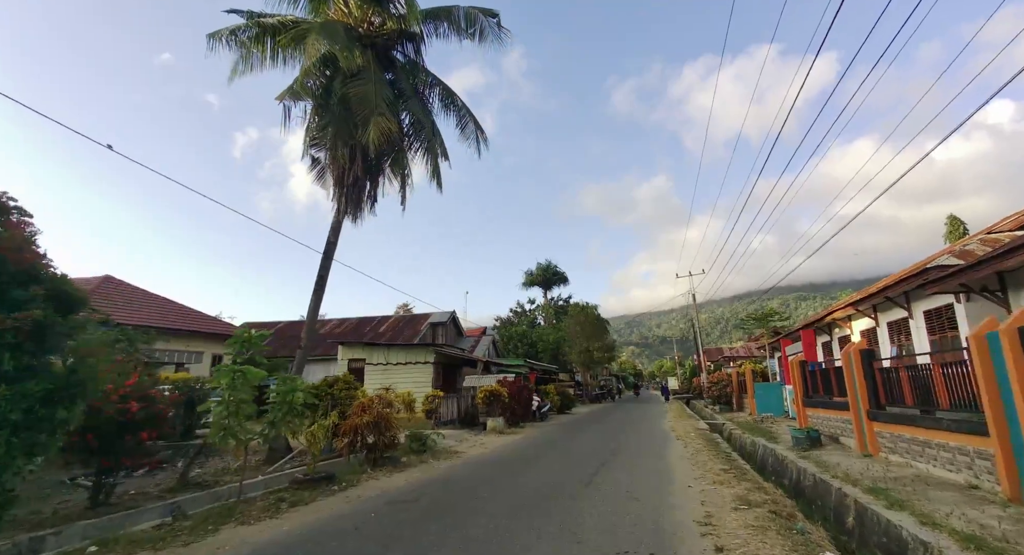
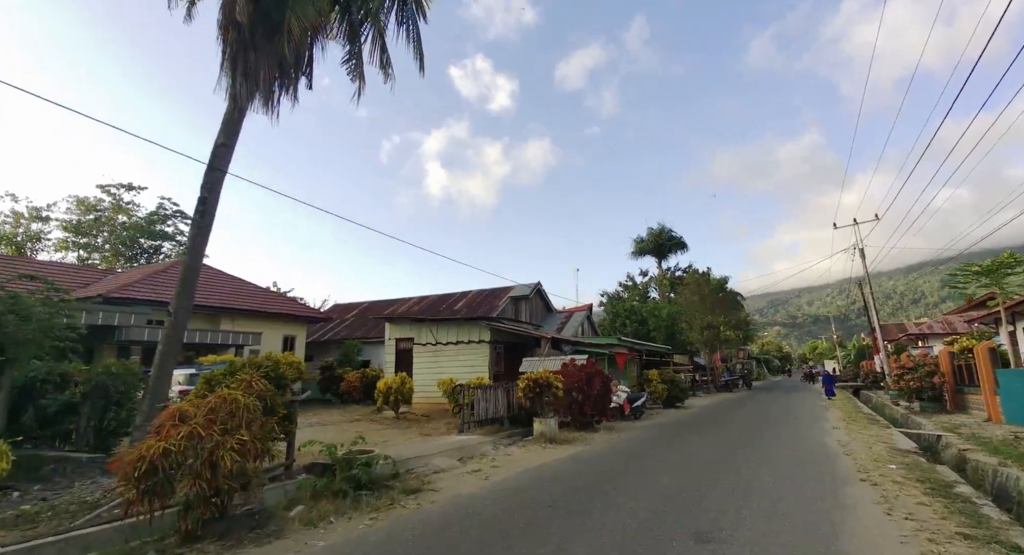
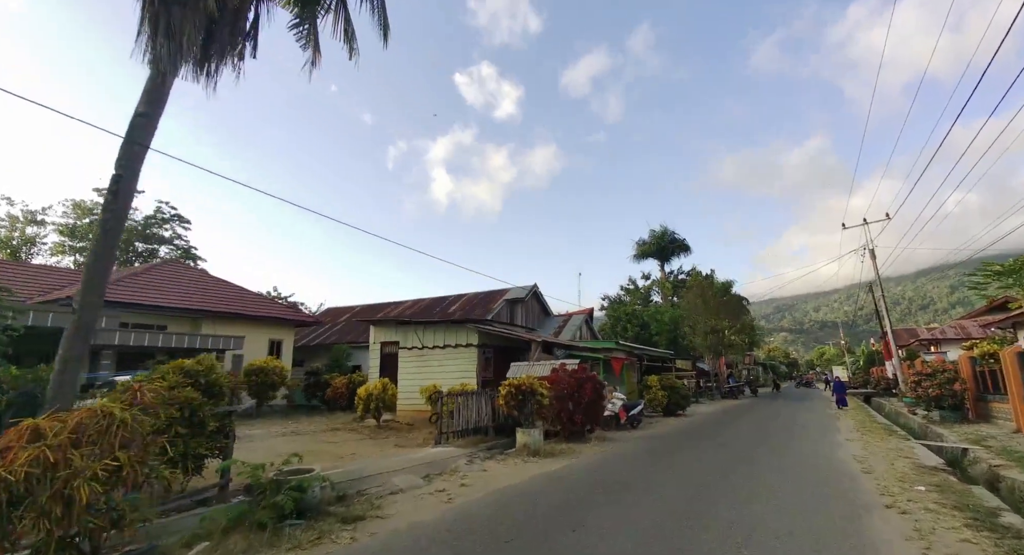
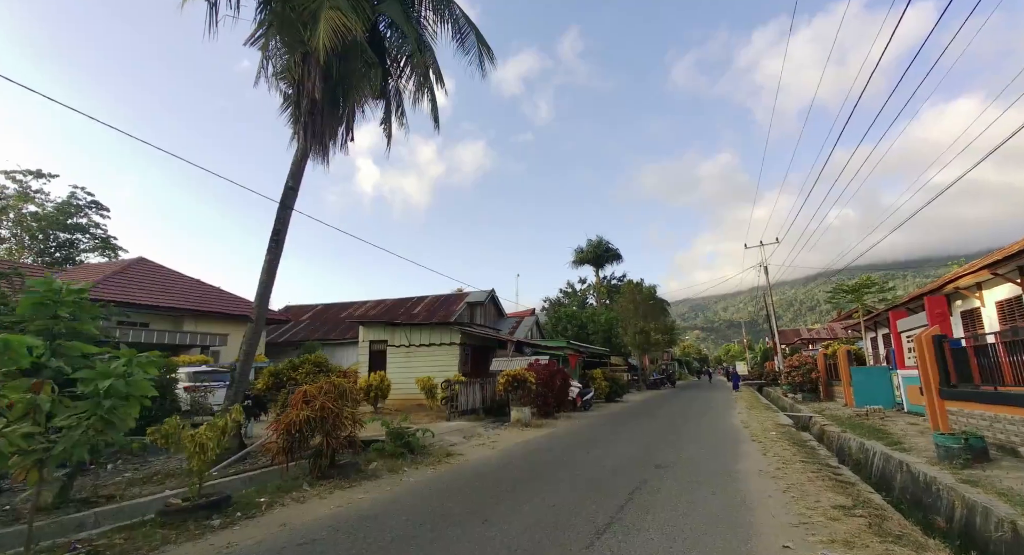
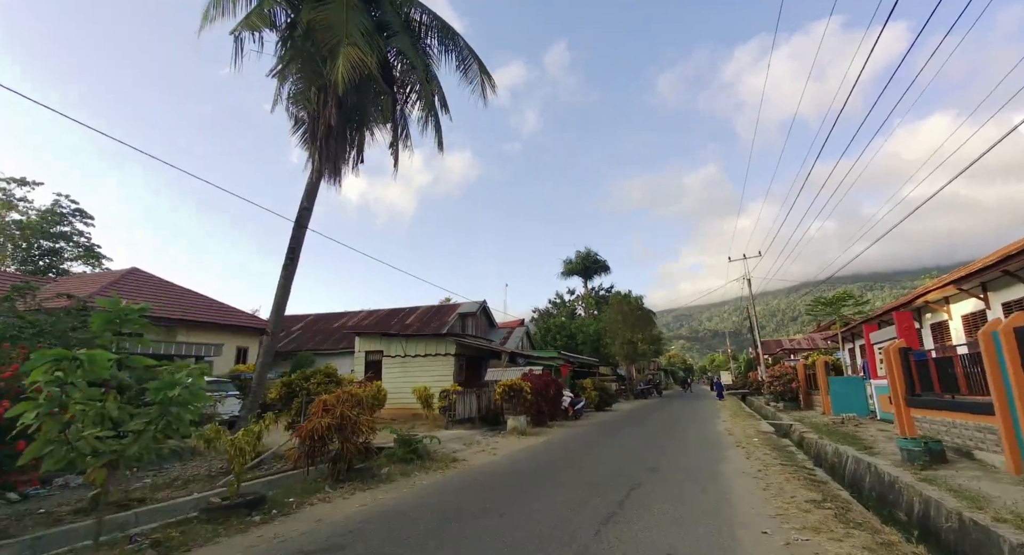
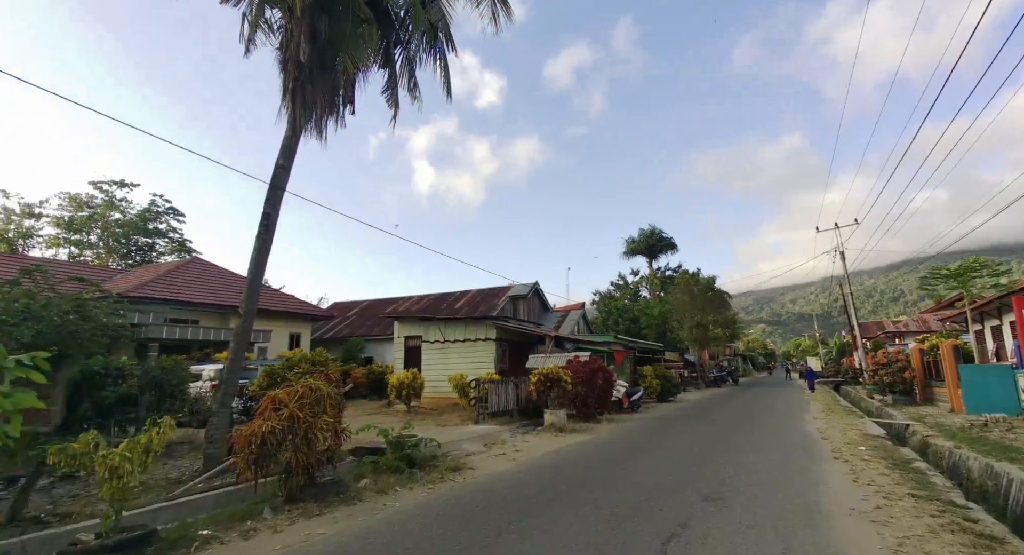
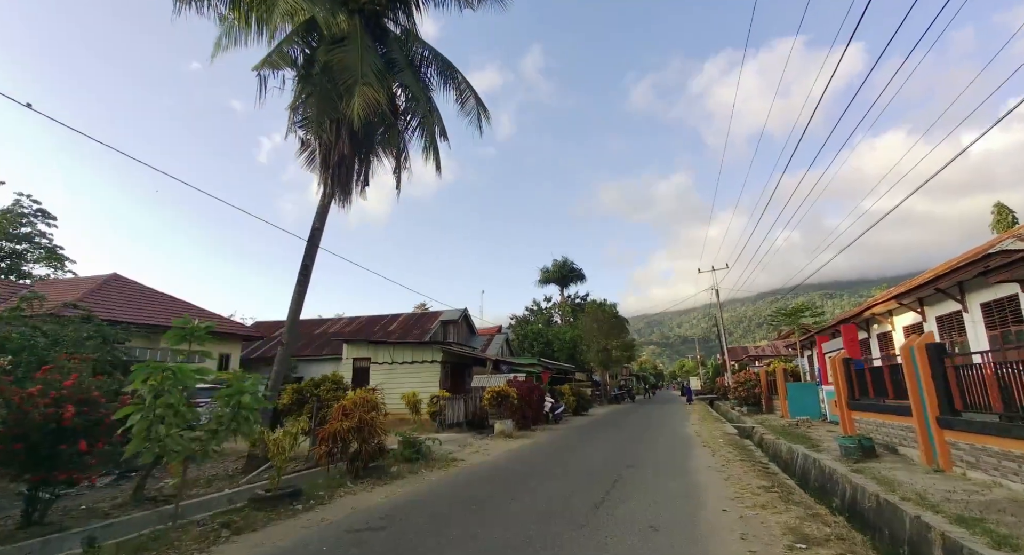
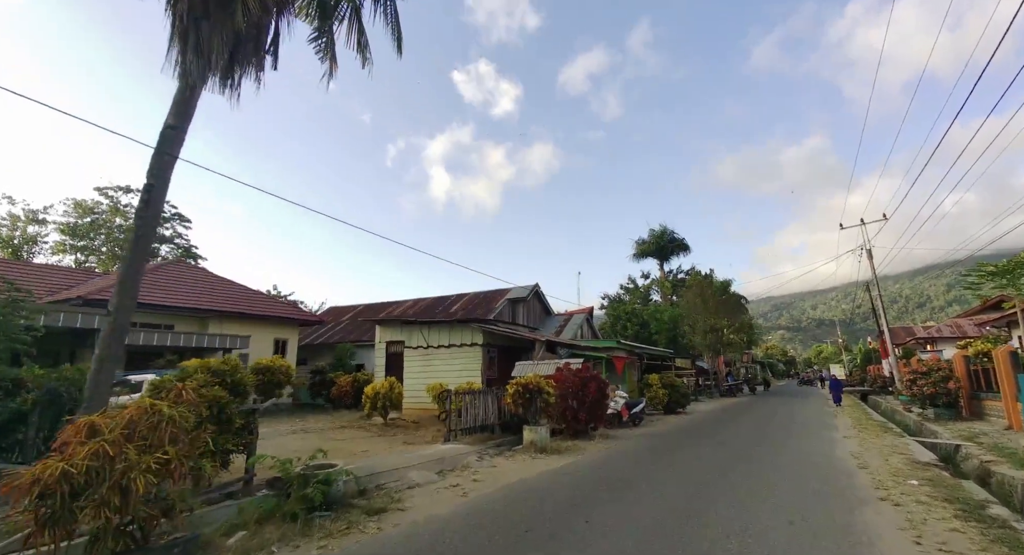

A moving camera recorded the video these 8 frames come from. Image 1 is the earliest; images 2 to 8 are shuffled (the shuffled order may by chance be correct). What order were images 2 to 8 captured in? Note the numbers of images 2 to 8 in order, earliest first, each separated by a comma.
7, 5, 4, 6, 2, 8, 3
